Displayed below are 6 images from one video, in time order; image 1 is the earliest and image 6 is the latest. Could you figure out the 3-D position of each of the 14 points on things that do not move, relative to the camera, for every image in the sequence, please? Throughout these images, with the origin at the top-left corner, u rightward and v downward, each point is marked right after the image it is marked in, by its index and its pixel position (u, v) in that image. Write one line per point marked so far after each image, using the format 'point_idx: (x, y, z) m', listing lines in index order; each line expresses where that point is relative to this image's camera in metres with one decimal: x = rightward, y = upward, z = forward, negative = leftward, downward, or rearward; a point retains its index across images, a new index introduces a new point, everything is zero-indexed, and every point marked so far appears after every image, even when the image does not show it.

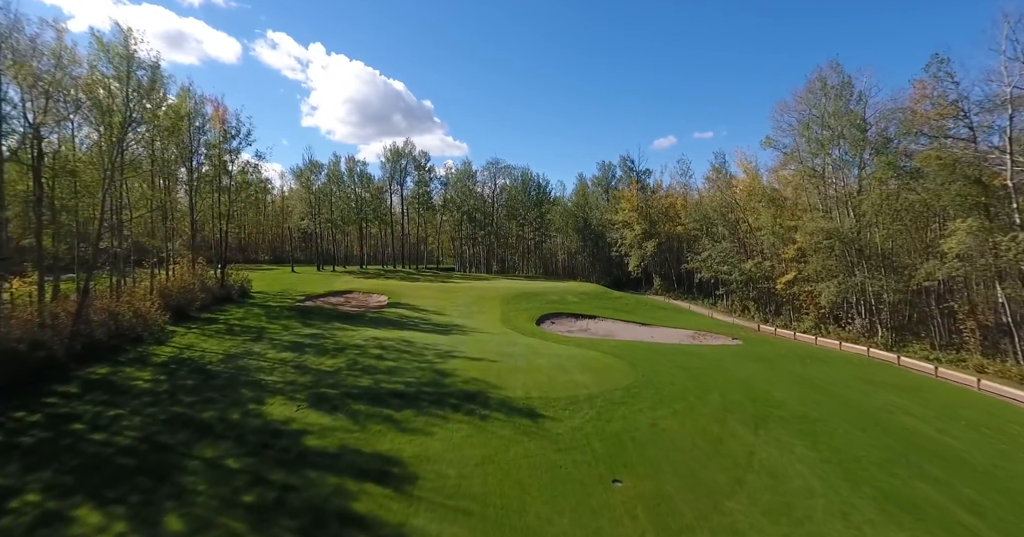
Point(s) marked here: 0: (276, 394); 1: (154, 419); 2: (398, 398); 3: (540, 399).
0: (-7.5, -4.0, +14.6) m
1: (-9.7, -4.1, +12.5) m
2: (-3.6, -4.1, +14.5) m
3: (+0.9, -4.1, +14.5) m
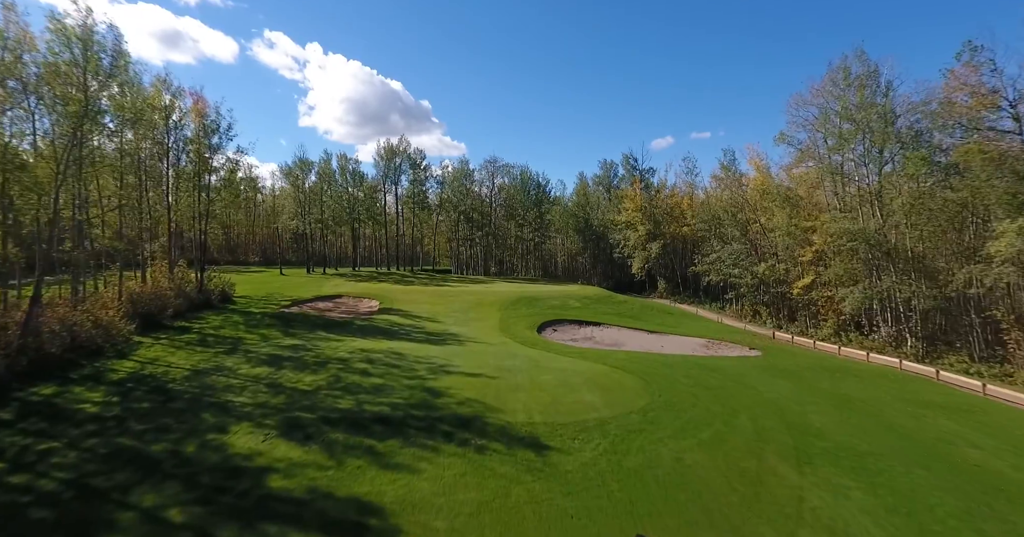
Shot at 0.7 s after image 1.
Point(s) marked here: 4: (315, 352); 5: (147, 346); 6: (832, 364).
0: (-7.4, -4.2, +12.7) m
1: (-9.7, -4.3, +10.6) m
2: (-3.6, -4.3, +12.7) m
3: (+0.9, -4.3, +12.7) m
4: (-8.0, -3.4, +18.7) m
5: (-14.7, -3.1, +18.5) m
6: (+13.3, -4.0, +19.0) m
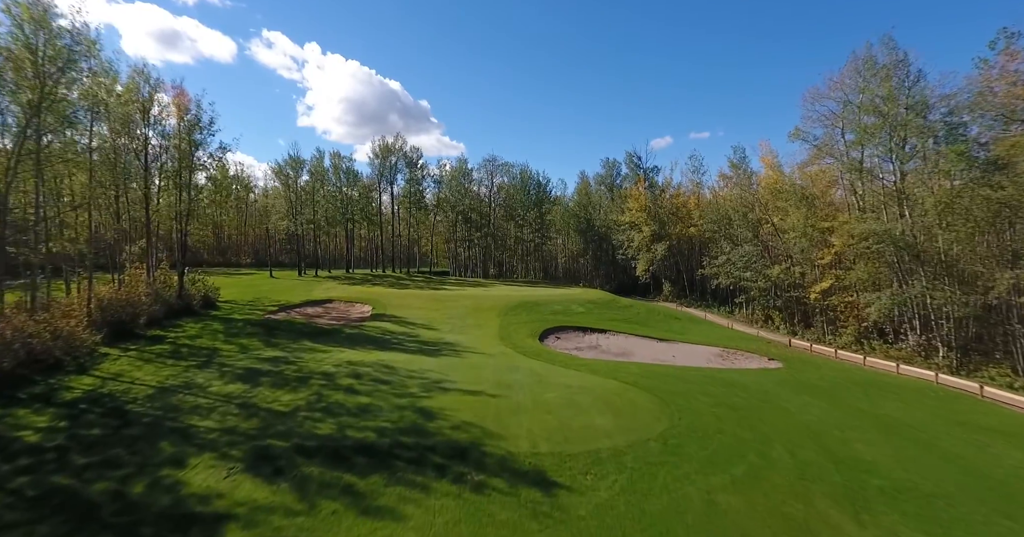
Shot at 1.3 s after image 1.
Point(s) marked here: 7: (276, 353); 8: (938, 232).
0: (-7.4, -4.4, +11.1) m
1: (-9.6, -4.5, +9.0) m
2: (-3.5, -4.5, +11.0) m
3: (+0.9, -4.5, +11.1) m
4: (-8.0, -3.6, +17.0) m
5: (-14.6, -3.3, +16.9) m
6: (+13.3, -4.1, +17.5) m
7: (-9.5, -3.4, +18.5) m
8: (+18.3, +1.6, +19.7) m
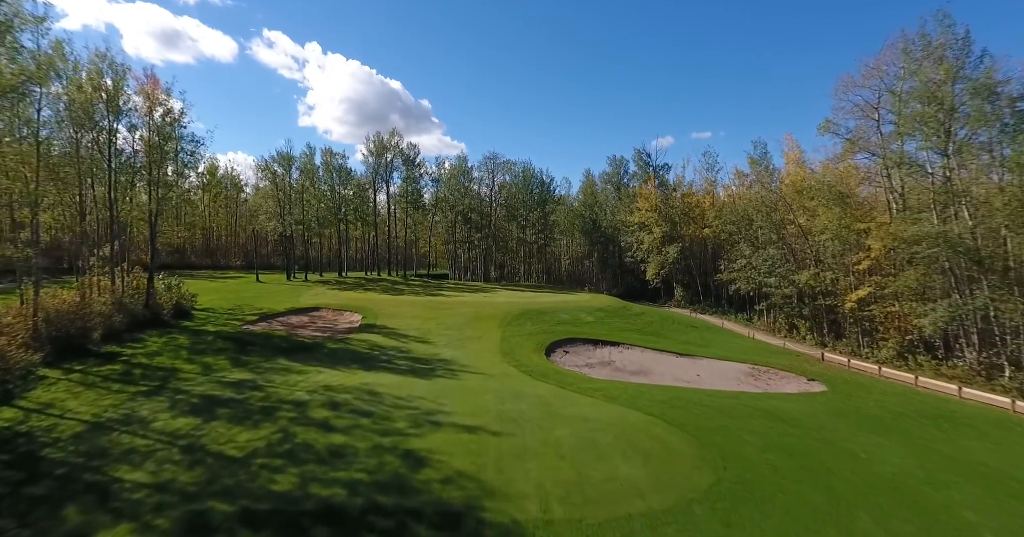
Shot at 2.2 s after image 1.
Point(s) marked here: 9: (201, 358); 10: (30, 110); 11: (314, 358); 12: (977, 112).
0: (-7.3, -4.7, +8.6) m
1: (-9.5, -4.8, +6.5) m
2: (-3.4, -4.8, +8.5) m
3: (+1.1, -4.8, +8.6) m
4: (-7.8, -3.9, +14.6) m
5: (-14.5, -3.6, +14.4) m
6: (+13.4, -4.5, +14.9) m
7: (-9.3, -3.7, +16.0) m
8: (+18.4, +1.3, +17.2) m
9: (-11.9, -3.4, +17.6) m
10: (-19.0, +6.1, +18.4) m
11: (-7.9, -3.6, +18.5) m
12: (+17.9, +6.0, +17.7) m
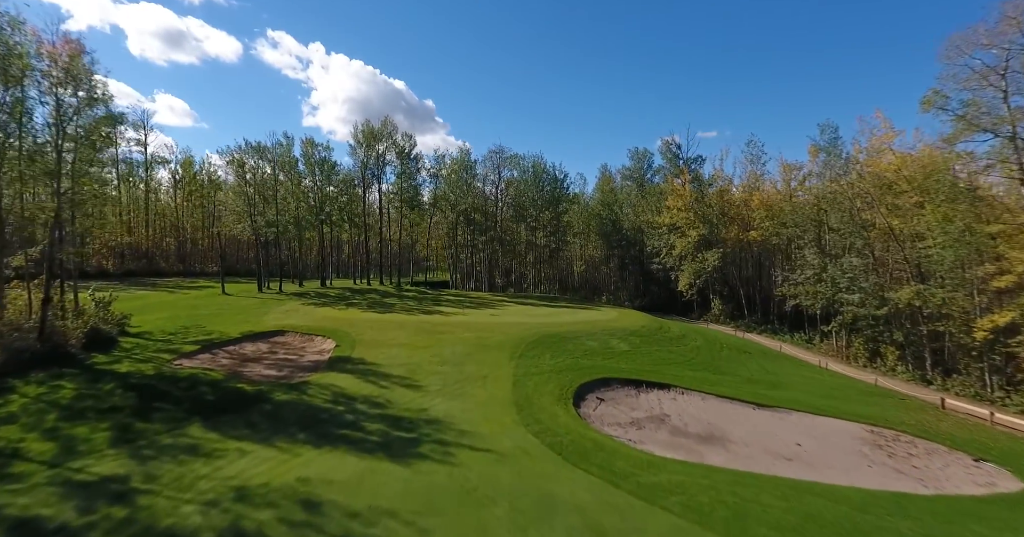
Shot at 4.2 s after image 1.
0: (-6.8, -5.3, +2.9) m
1: (-9.1, -5.4, +0.8) m
2: (-2.9, -5.4, +2.8) m
3: (+1.5, -5.5, +2.8) m
4: (-7.3, -4.5, +8.9) m
5: (-14.0, -4.3, +8.8) m
6: (+13.9, -5.1, +9.0) m
7: (-8.8, -4.3, +10.4) m
8: (+18.9, +0.6, +11.2) m
9: (-11.3, -4.0, +11.9) m
10: (-18.4, +5.5, +12.8) m
11: (-7.4, -4.2, +12.8) m
12: (+18.5, +5.3, +11.8) m
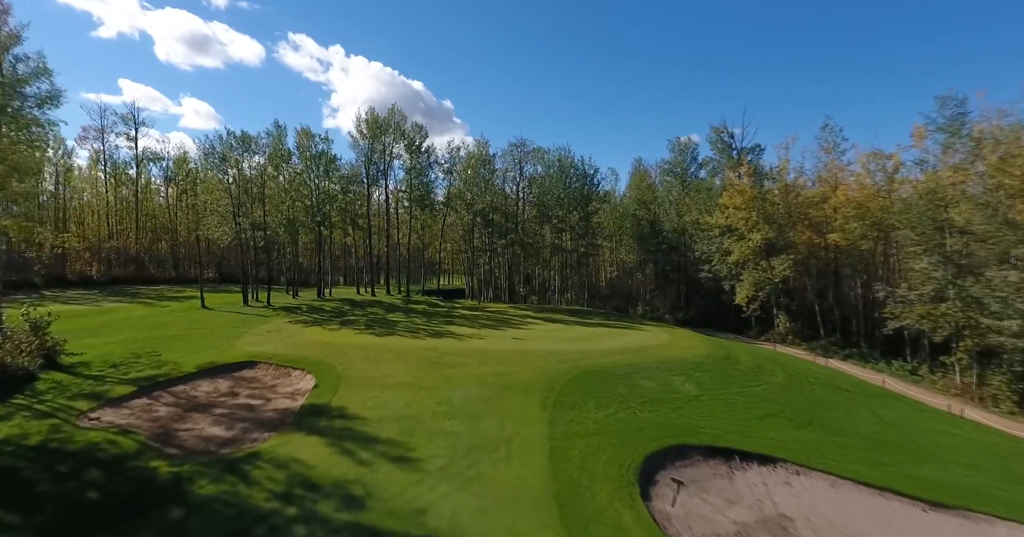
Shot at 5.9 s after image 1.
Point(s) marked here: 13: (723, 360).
0: (-6.4, -5.9, -2.0) m
1: (-8.7, -6.0, -4.0) m
2: (-2.5, -6.0, -2.3) m
3: (+1.9, -6.0, -2.5) m
4: (-6.7, -5.1, +3.9) m
5: (-13.4, -4.8, +4.1) m
6: (+14.6, -5.7, +3.3) m
7: (-8.1, -4.9, +5.5) m
8: (+19.7, 0.0, +5.3) m
9: (-10.6, -4.6, +7.1) m
10: (-17.6, +4.9, +8.3) m
11: (-6.6, -4.8, +7.9) m
12: (+19.2, +4.7, +5.9) m
13: (+9.1, -3.9, +19.9) m
